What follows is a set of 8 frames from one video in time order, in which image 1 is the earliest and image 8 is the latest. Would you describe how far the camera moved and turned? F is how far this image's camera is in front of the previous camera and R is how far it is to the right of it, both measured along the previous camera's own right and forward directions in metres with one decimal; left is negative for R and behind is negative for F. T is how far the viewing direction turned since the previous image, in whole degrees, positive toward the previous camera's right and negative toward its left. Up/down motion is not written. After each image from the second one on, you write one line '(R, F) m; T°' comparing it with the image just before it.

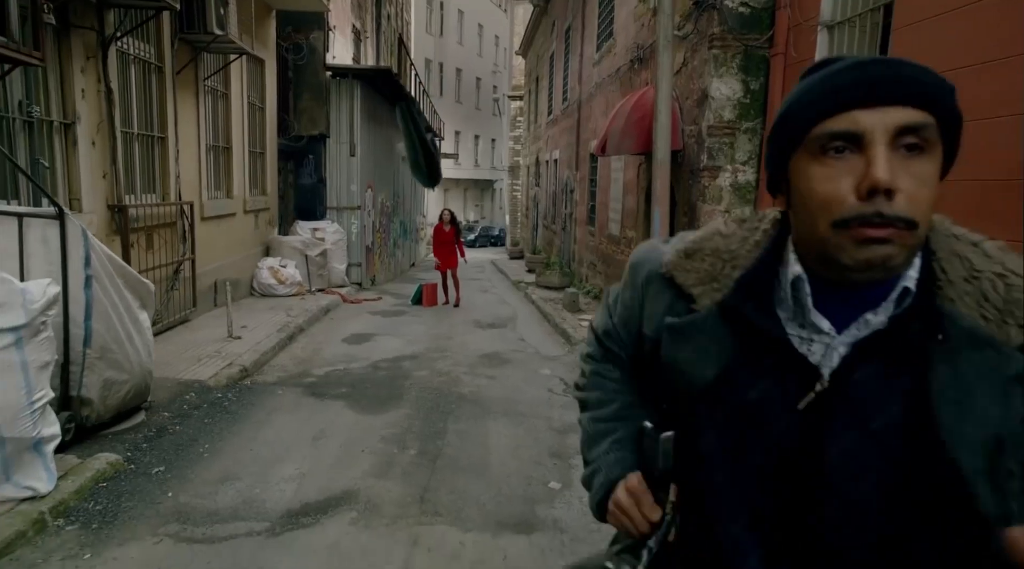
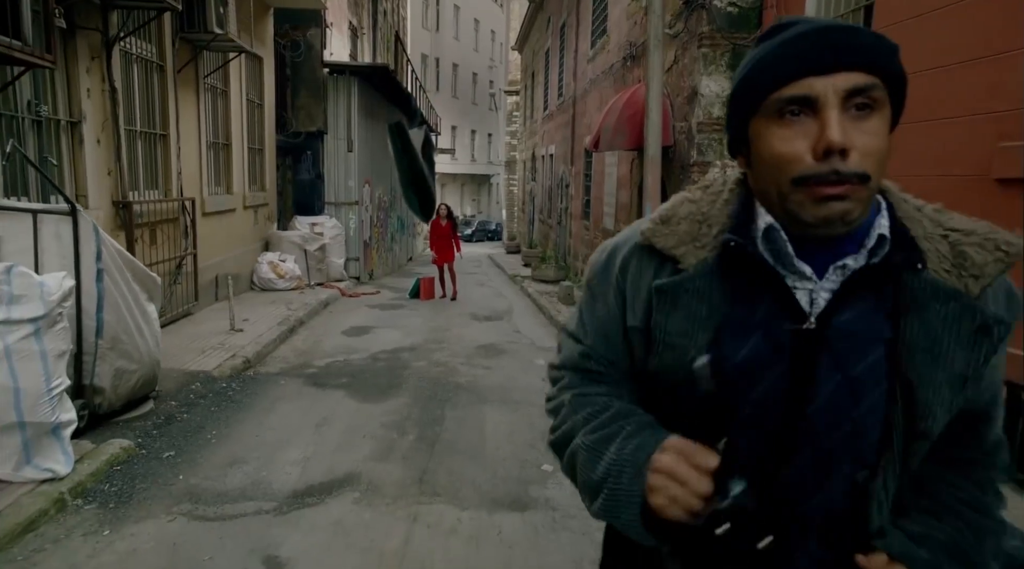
(0.0, -0.2) m; 0°
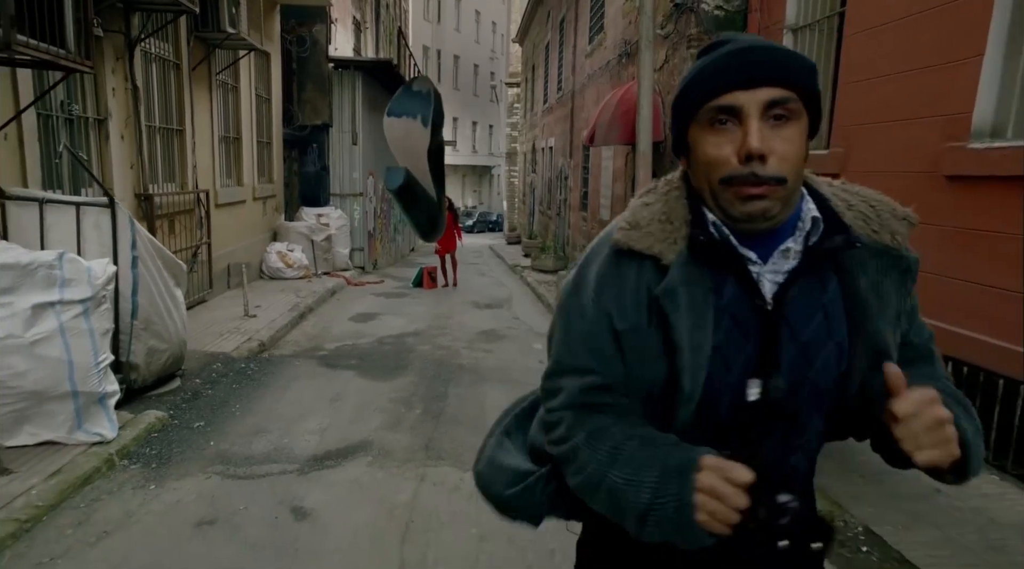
(0.0, -0.5) m; 0°
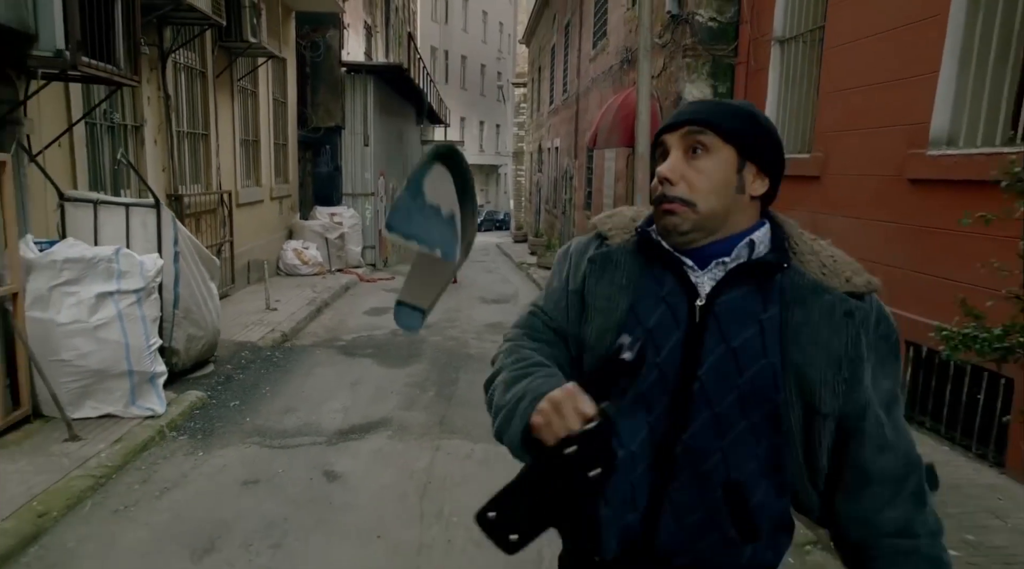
(0.0, -0.5) m; -1°
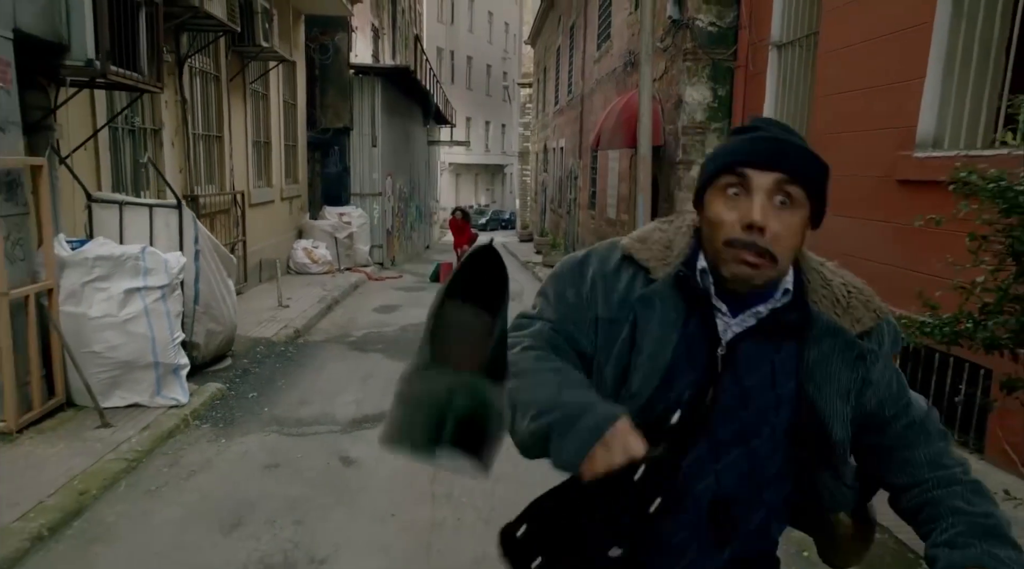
(0.0, -0.3) m; 0°
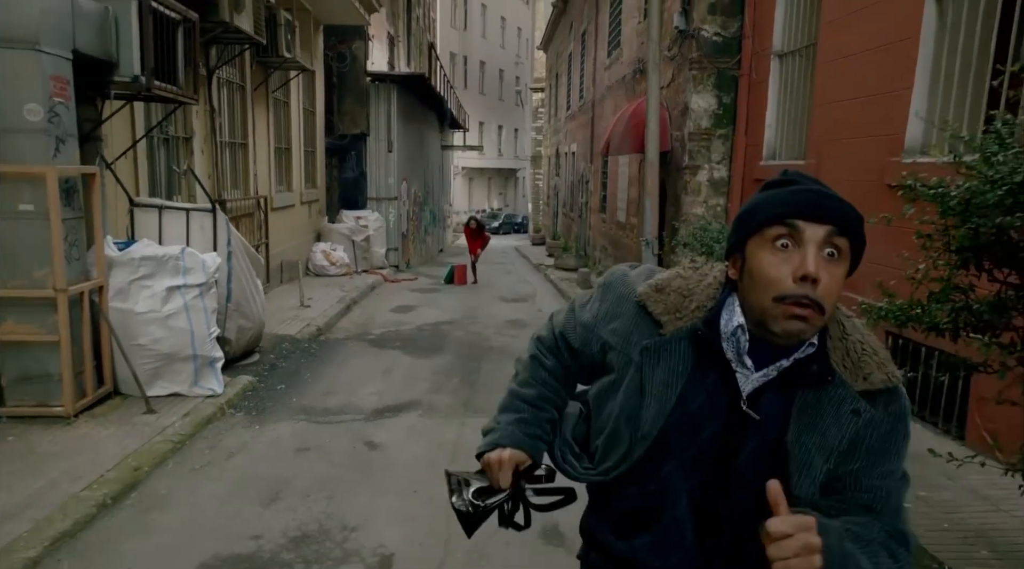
(0.0, -0.4) m; -1°
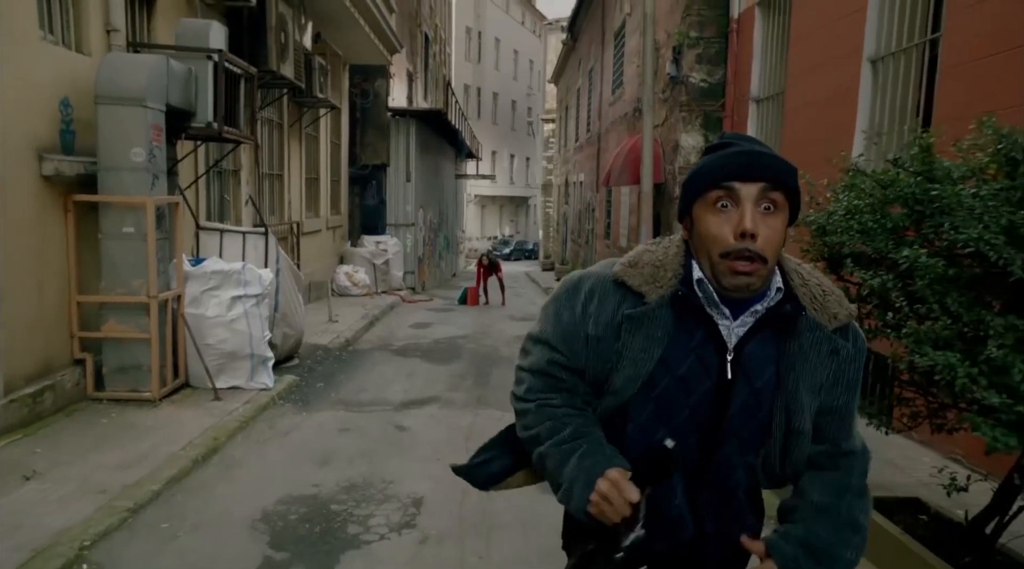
(0.0, -1.0) m; -1°
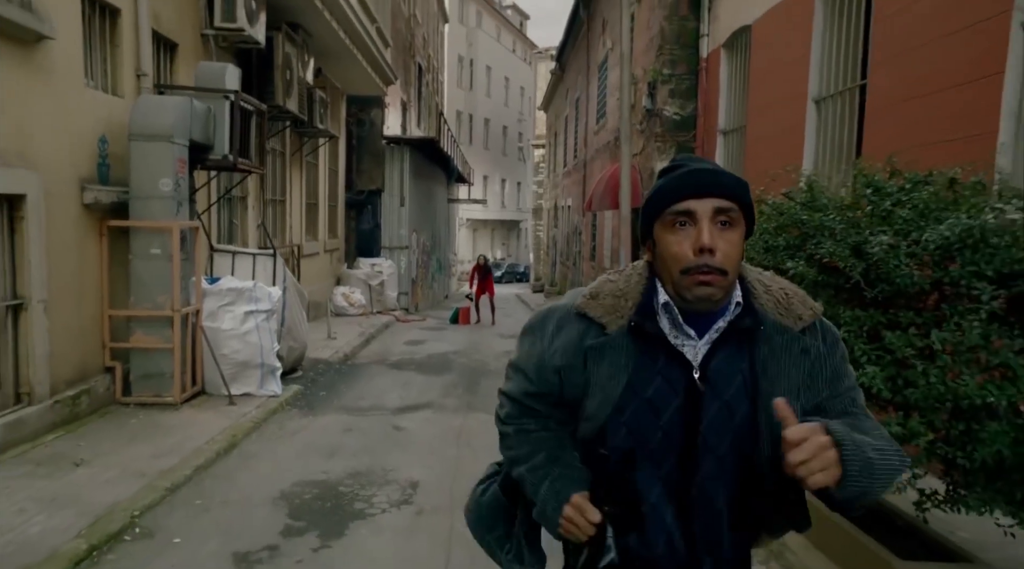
(+0.1, -0.7) m; +1°
